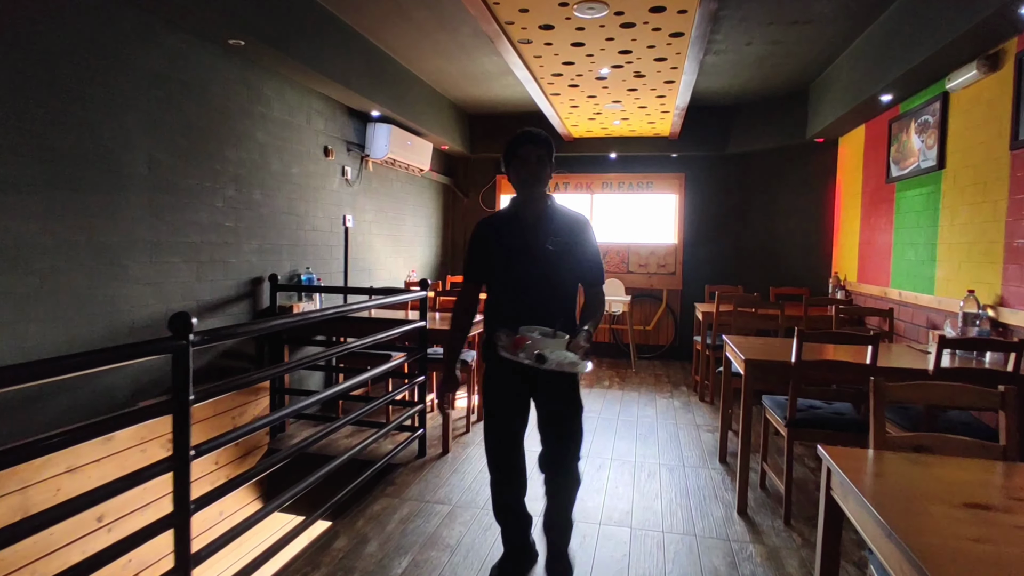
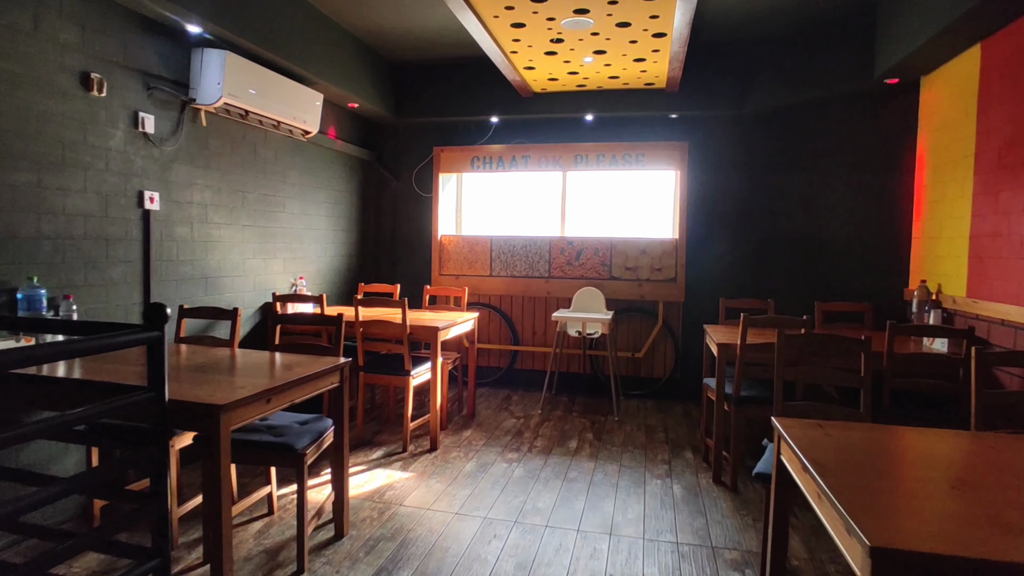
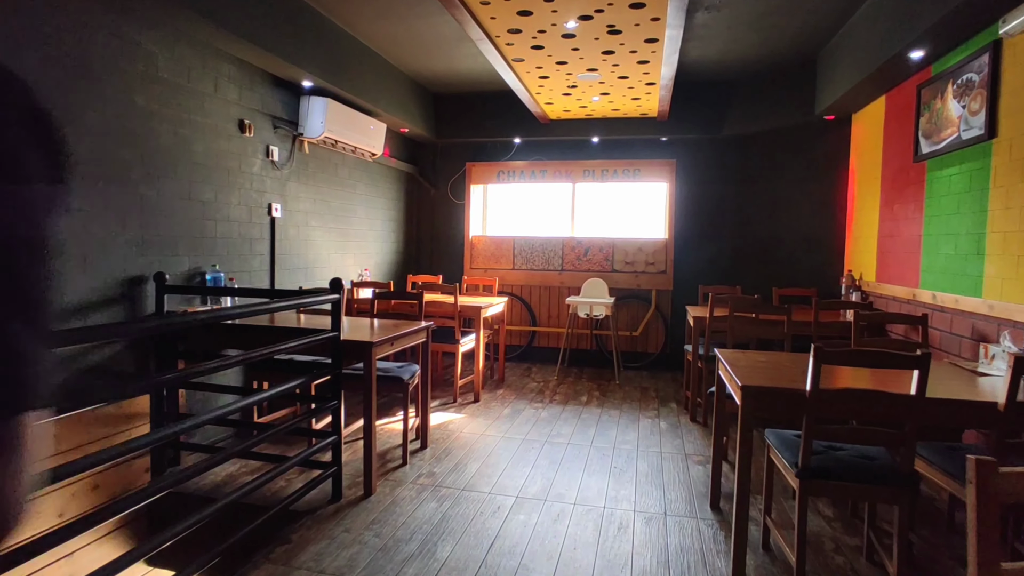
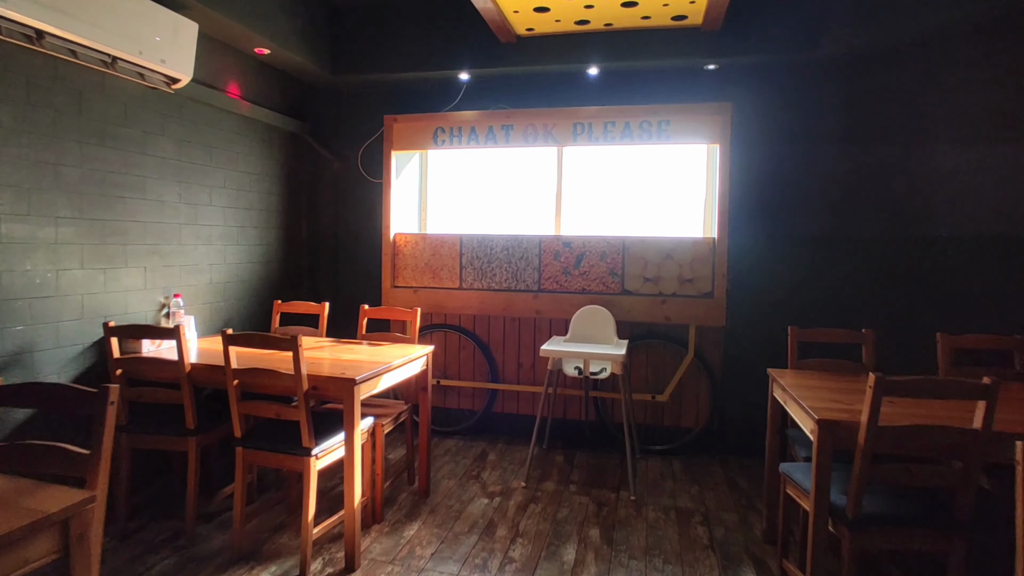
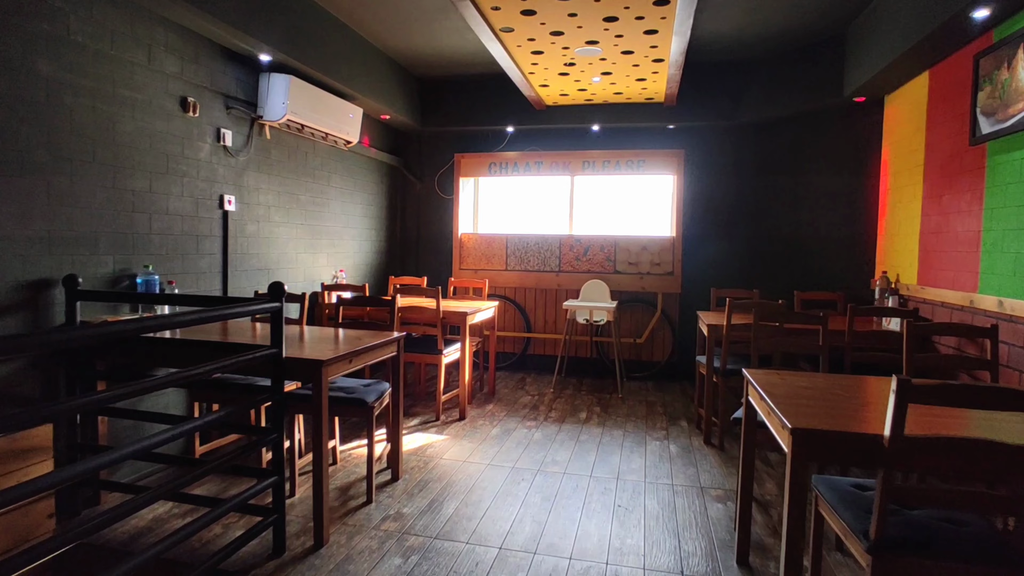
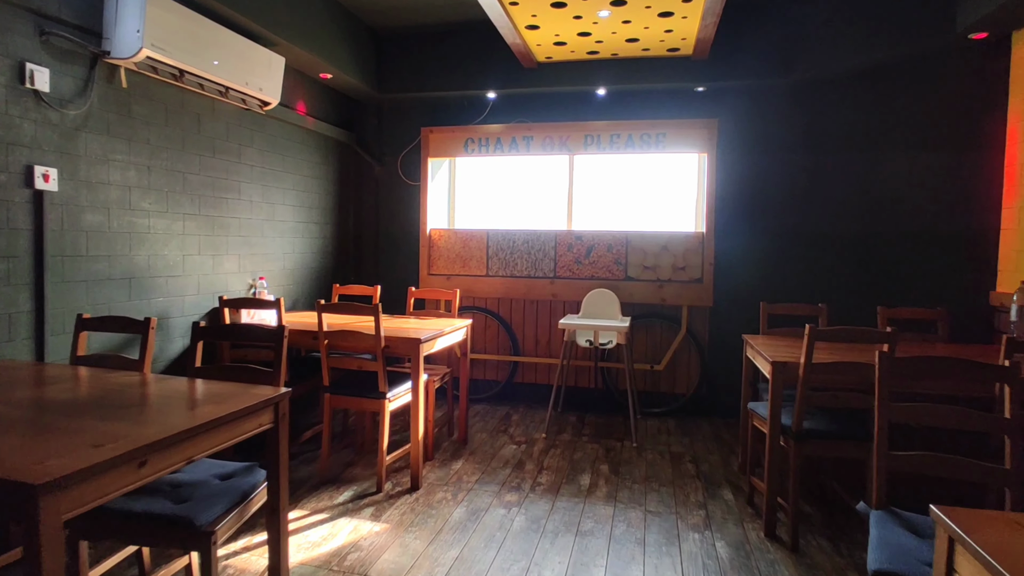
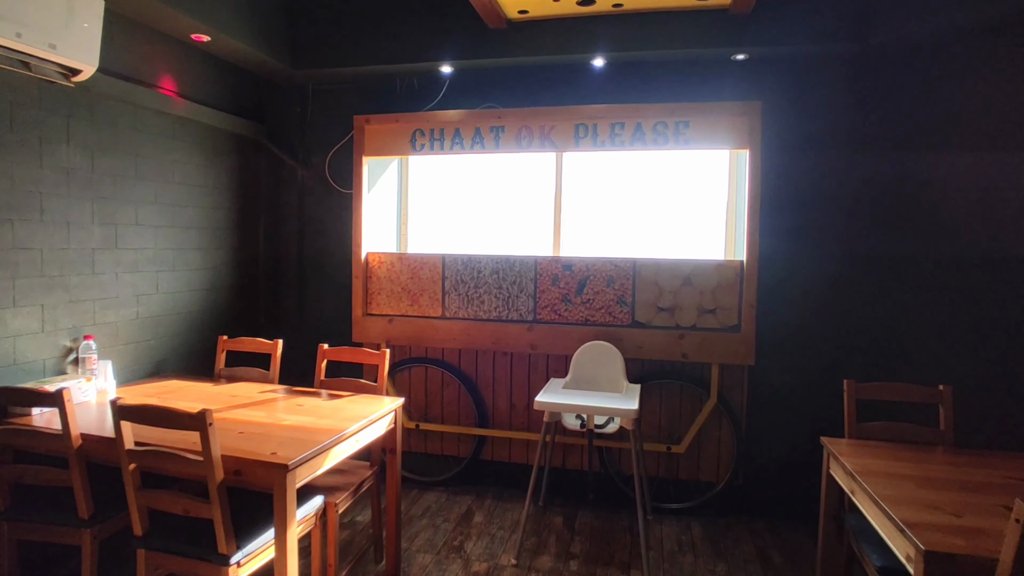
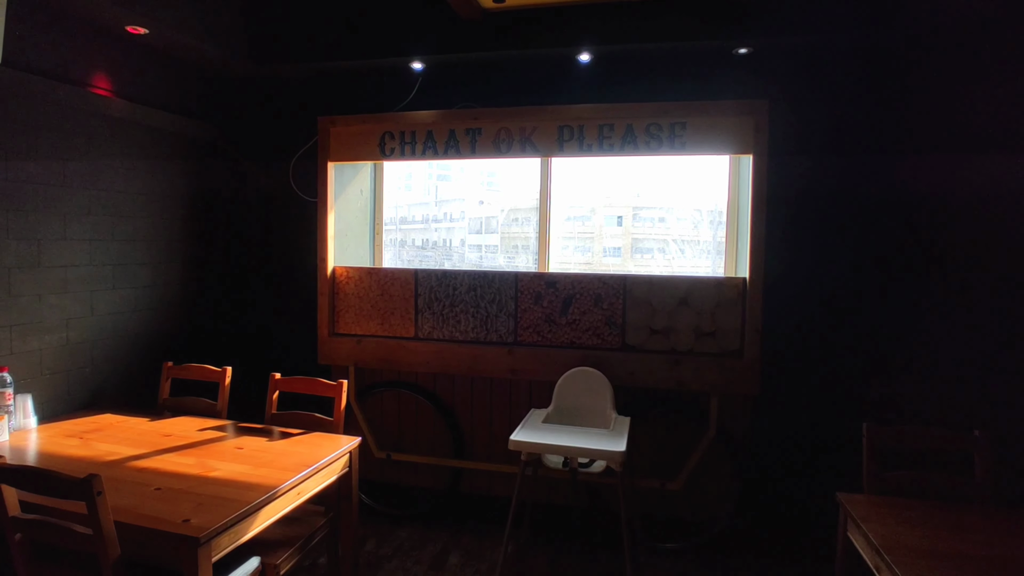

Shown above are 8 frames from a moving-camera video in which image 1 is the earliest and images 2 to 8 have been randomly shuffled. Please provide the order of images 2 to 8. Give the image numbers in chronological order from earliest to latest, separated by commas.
3, 5, 2, 6, 4, 7, 8
